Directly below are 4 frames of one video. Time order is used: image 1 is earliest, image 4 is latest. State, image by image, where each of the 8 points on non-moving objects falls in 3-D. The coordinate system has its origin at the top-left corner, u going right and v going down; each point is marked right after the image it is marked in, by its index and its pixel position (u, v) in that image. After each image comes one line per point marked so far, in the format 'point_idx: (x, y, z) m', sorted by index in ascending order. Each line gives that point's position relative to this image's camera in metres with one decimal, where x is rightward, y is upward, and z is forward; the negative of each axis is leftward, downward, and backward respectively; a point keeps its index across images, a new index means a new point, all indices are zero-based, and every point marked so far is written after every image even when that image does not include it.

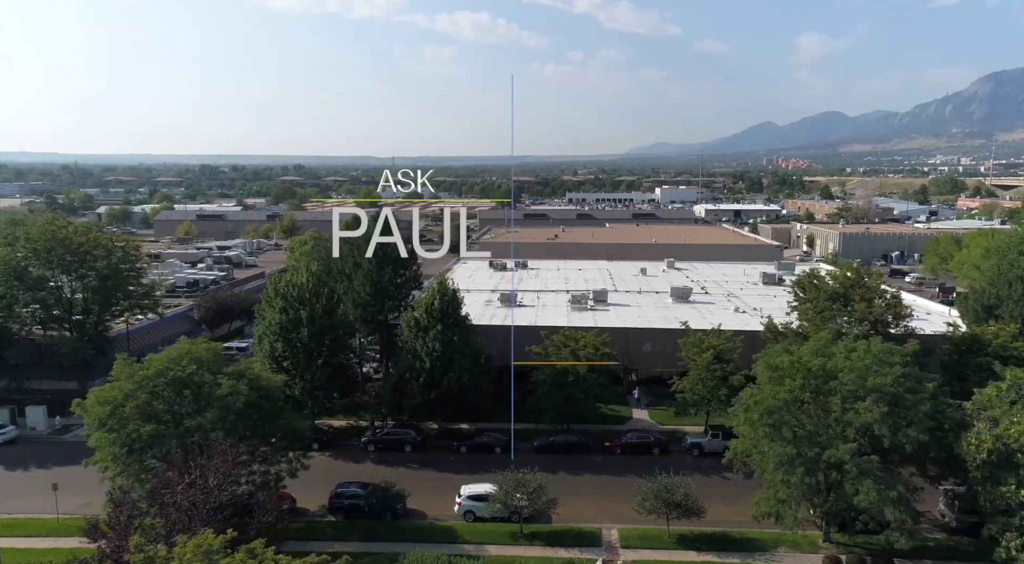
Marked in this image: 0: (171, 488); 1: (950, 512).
0: (-7.6, -4.6, +14.1) m
1: (+11.7, -6.2, +17.0) m
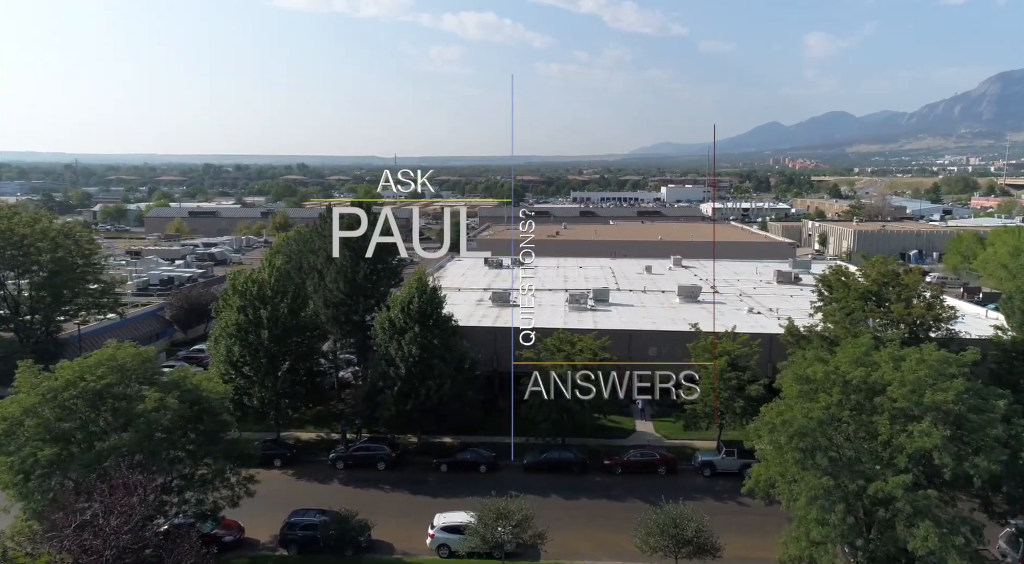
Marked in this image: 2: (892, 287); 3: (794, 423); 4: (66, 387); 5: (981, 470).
0: (-8.1, -4.5, +11.4) m
1: (+11.3, -6.1, +14.1) m
2: (+12.0, -0.2, +19.9) m
3: (+5.8, -2.9, +13.0) m
4: (-9.8, -2.3, +14.0) m
5: (+8.6, -3.5, +11.6) m
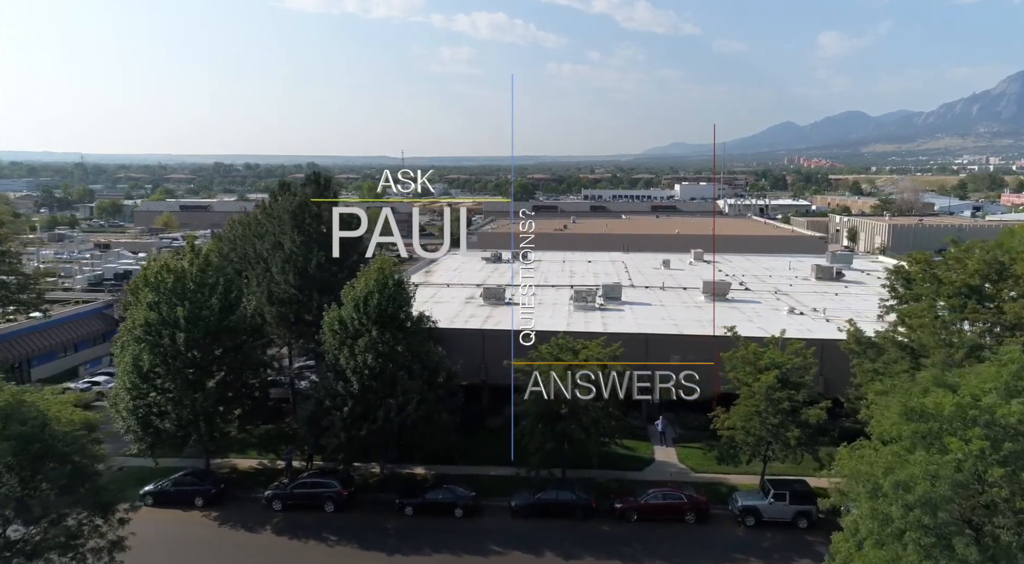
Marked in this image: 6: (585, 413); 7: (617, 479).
0: (-8.7, -4.2, +6.9) m
1: (+10.7, -5.8, +9.3) m
2: (+11.6, 0.0, +15.1) m
3: (+5.3, -2.7, +8.3) m
4: (-10.3, -2.0, +9.5) m
5: (+8.1, -3.3, +6.8) m
6: (+1.9, -3.5, +16.8) m
7: (+3.0, -5.5, +17.8) m
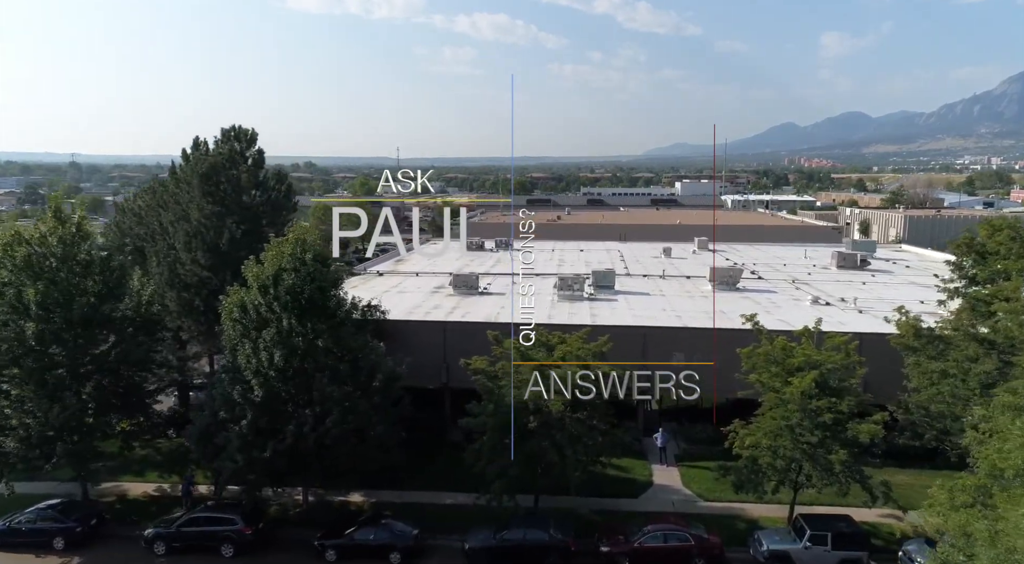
0: (-9.6, -3.7, +3.1) m
1: (+9.8, -5.3, +5.4) m
2: (+10.7, +0.5, +11.2) m
3: (+4.3, -2.2, +4.4) m
4: (-11.3, -1.5, +5.6) m
5: (+7.1, -2.7, +3.0) m
6: (+1.0, -3.0, +12.9) m
7: (+2.0, -5.0, +14.0) m
